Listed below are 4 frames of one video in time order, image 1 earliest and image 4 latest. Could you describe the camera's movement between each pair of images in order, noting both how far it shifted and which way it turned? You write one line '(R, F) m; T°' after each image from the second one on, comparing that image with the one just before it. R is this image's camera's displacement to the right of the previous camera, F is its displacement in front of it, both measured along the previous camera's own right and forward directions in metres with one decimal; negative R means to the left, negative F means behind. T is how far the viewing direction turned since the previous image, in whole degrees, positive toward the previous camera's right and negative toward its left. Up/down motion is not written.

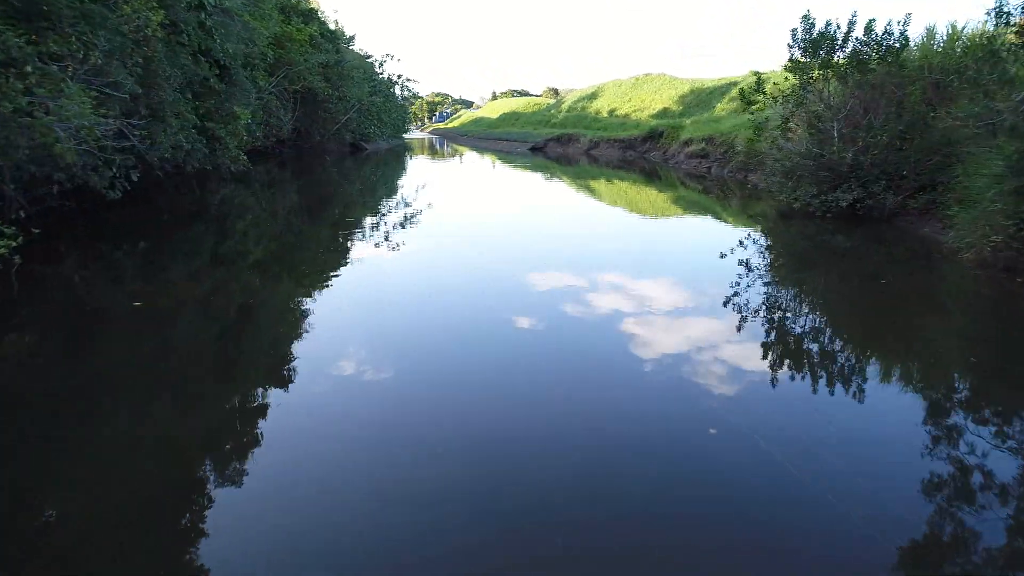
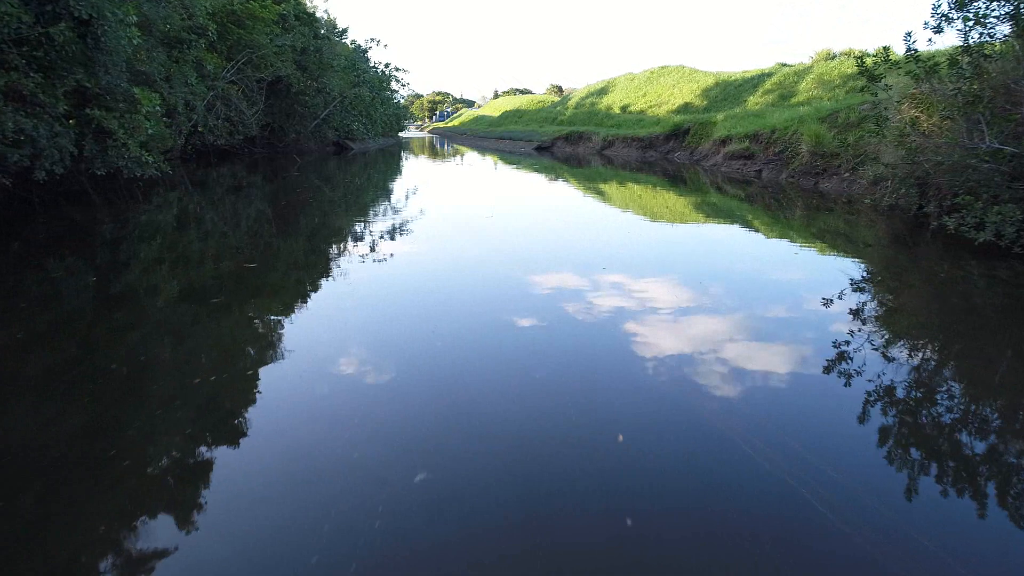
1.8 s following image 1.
(0.0, +1.3) m; 0°
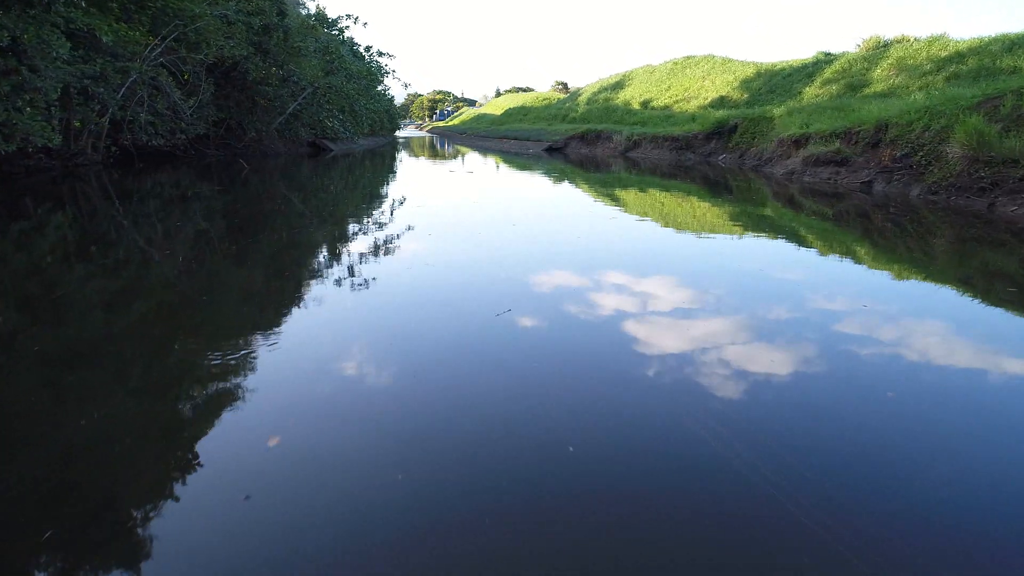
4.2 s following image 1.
(-0.1, +1.5) m; 0°
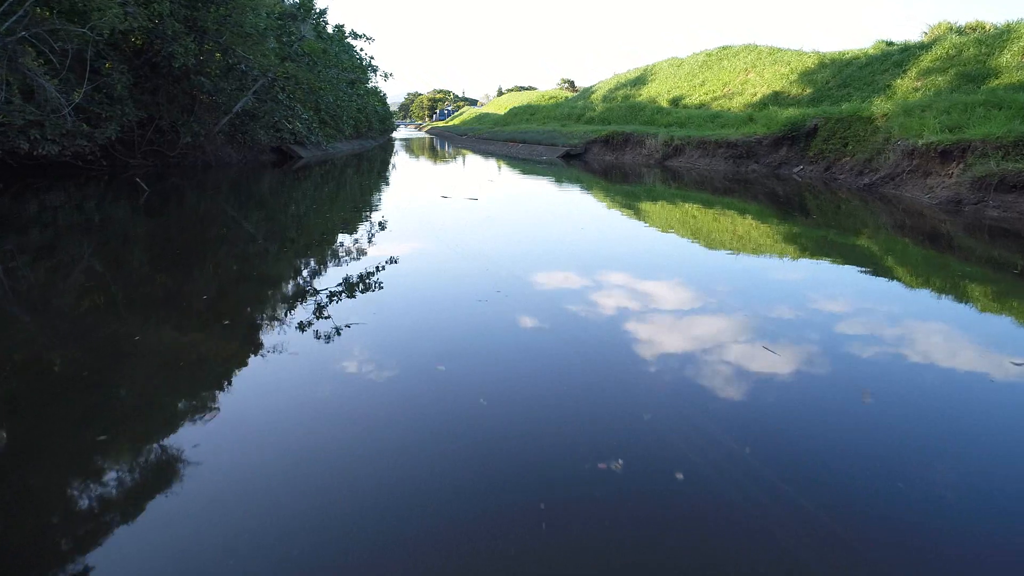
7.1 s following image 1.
(-0.1, +1.6) m; 0°
